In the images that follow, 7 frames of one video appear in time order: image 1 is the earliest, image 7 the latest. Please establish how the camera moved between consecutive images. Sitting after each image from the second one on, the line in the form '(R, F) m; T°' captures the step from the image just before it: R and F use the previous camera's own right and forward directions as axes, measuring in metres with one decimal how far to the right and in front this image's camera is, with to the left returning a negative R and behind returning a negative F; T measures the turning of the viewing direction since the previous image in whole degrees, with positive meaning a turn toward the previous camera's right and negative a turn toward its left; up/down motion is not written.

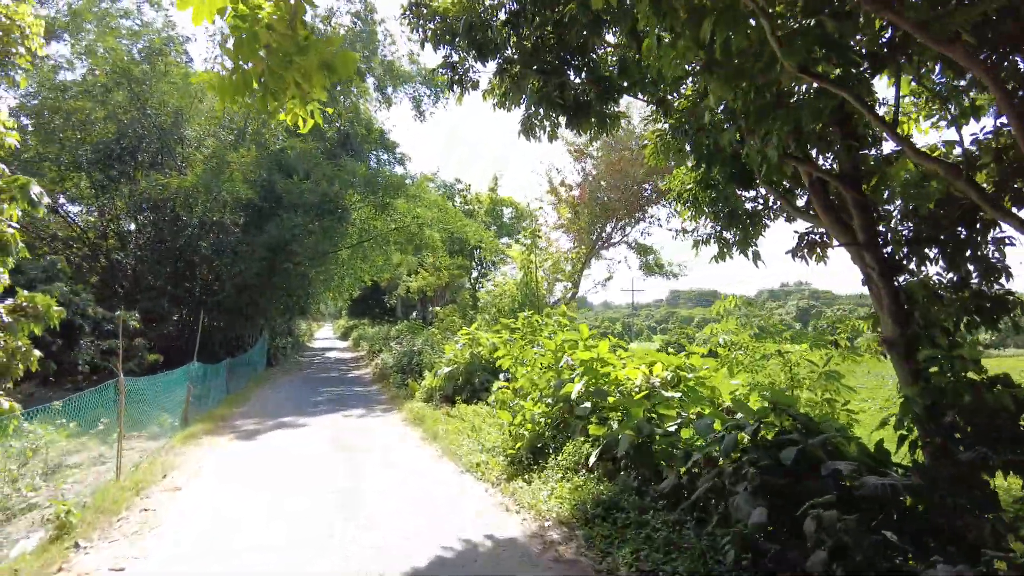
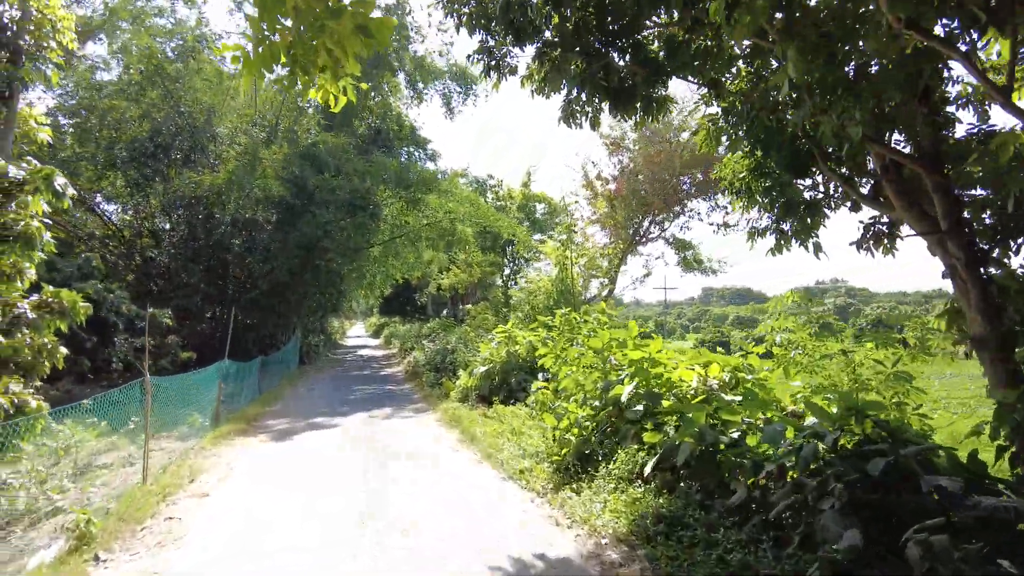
(-0.1, +0.4) m; -3°
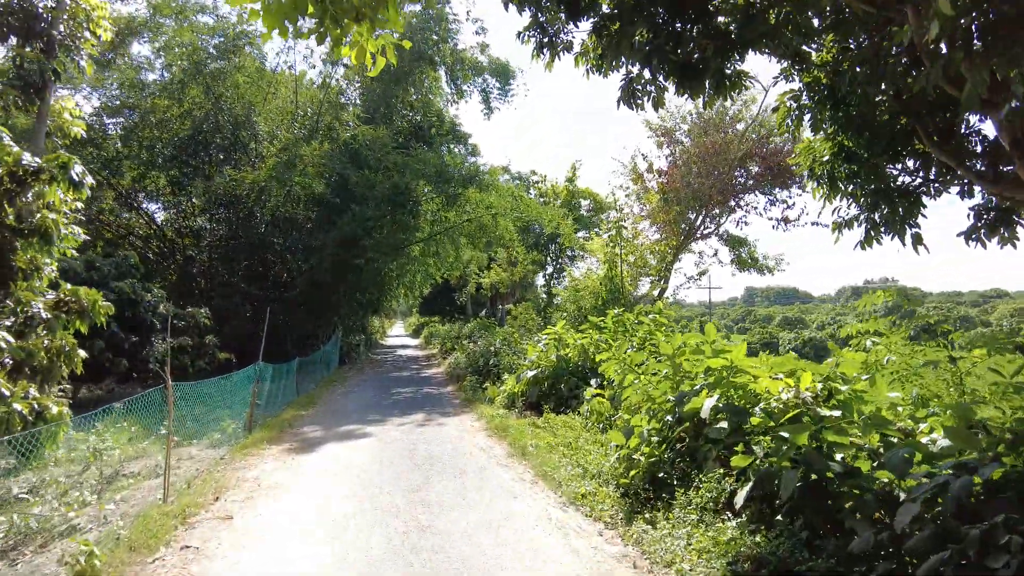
(-0.2, +0.7) m; -3°
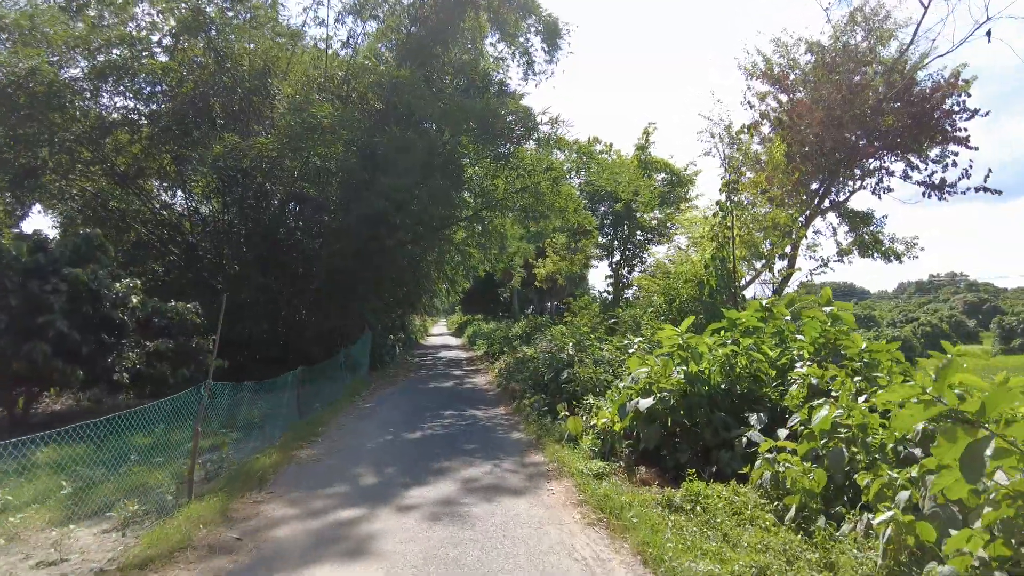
(-0.5, +3.3) m; -4°
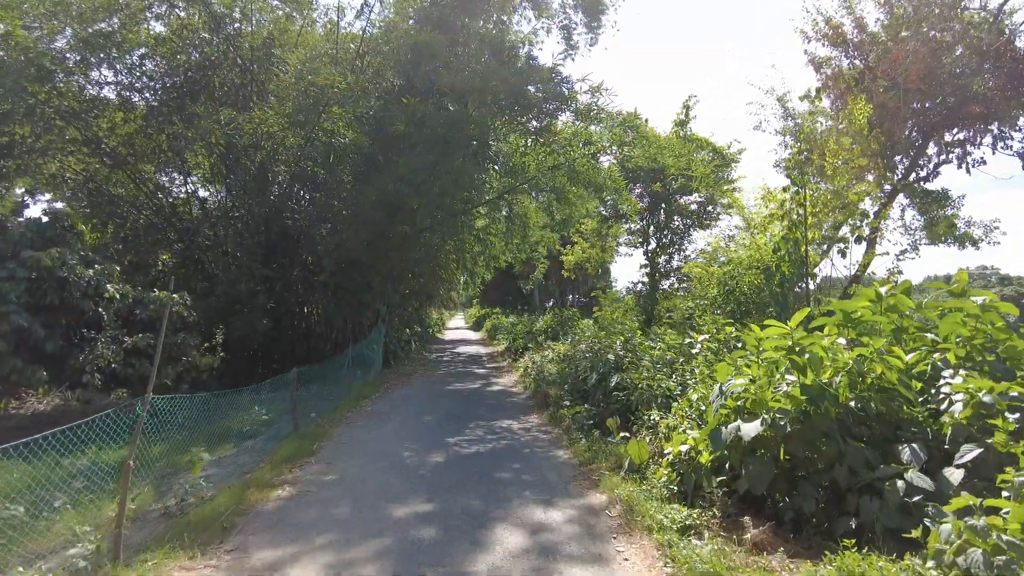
(-0.2, +1.5) m; -1°
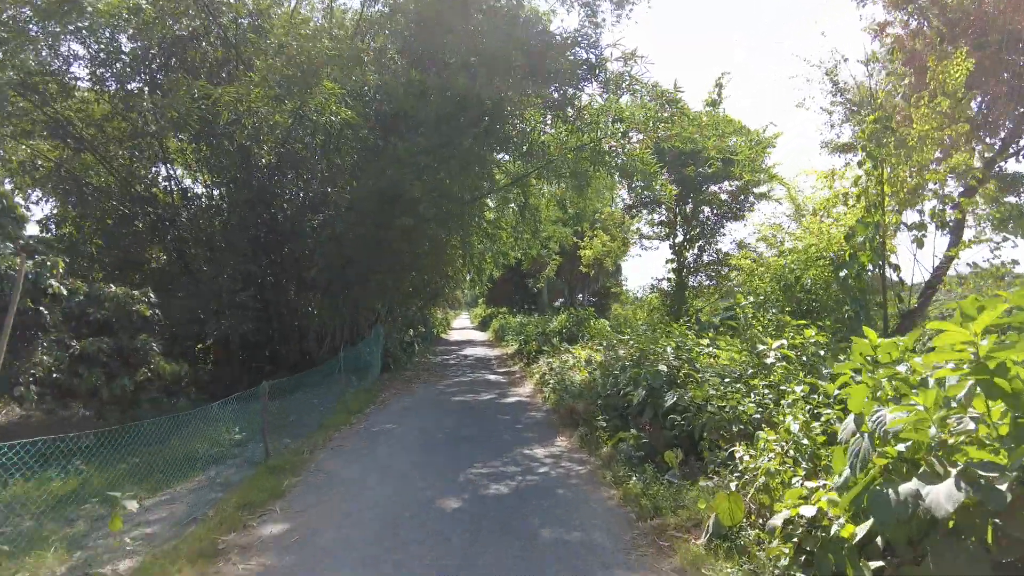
(-0.2, +1.5) m; 0°
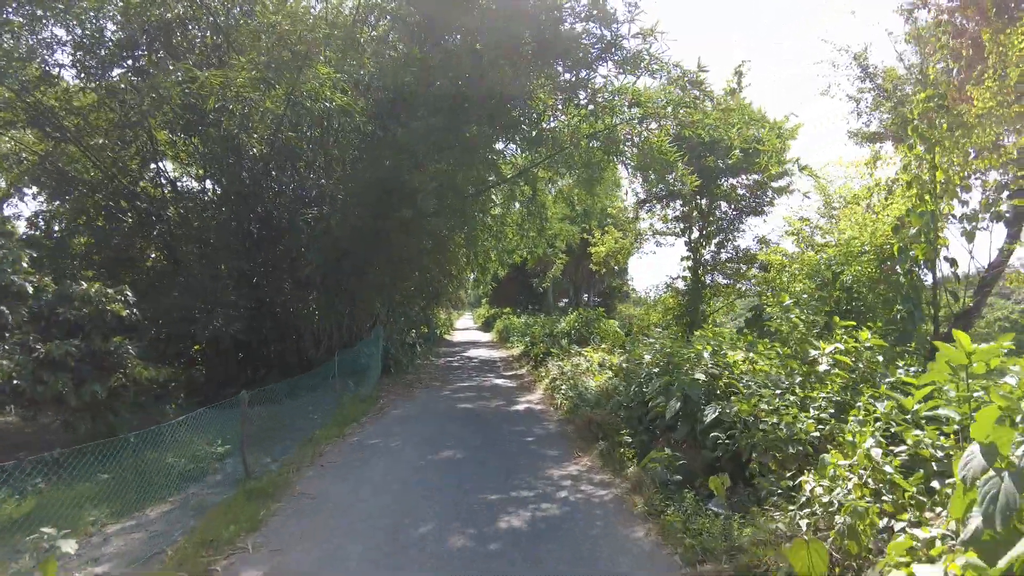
(-0.1, +0.7) m; 0°
